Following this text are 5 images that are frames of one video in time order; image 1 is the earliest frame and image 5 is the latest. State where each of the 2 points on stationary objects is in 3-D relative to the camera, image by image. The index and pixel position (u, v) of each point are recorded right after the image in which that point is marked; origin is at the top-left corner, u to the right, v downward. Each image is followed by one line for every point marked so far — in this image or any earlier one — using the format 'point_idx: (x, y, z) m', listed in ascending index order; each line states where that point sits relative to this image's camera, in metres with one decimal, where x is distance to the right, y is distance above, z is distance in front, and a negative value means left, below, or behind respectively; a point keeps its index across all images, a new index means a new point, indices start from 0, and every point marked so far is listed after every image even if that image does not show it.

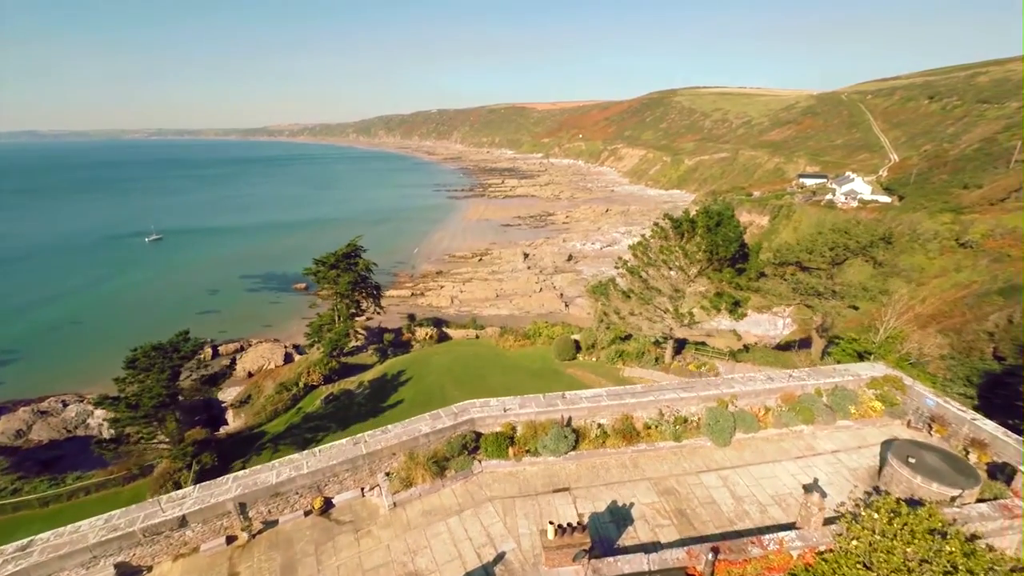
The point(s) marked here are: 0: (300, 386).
0: (-7.5, -3.4, +15.3) m
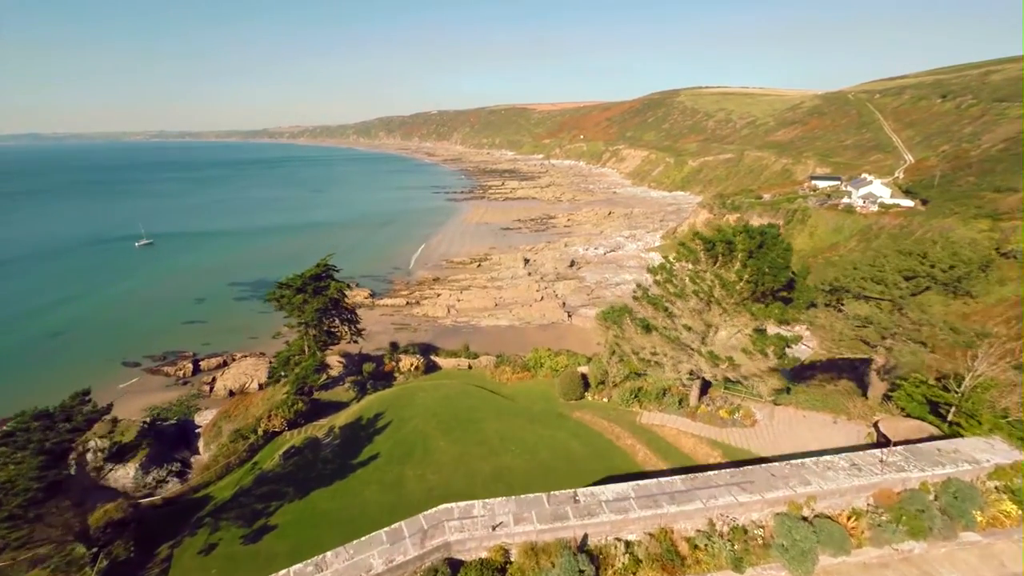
0: (-7.6, -4.3, +13.0) m
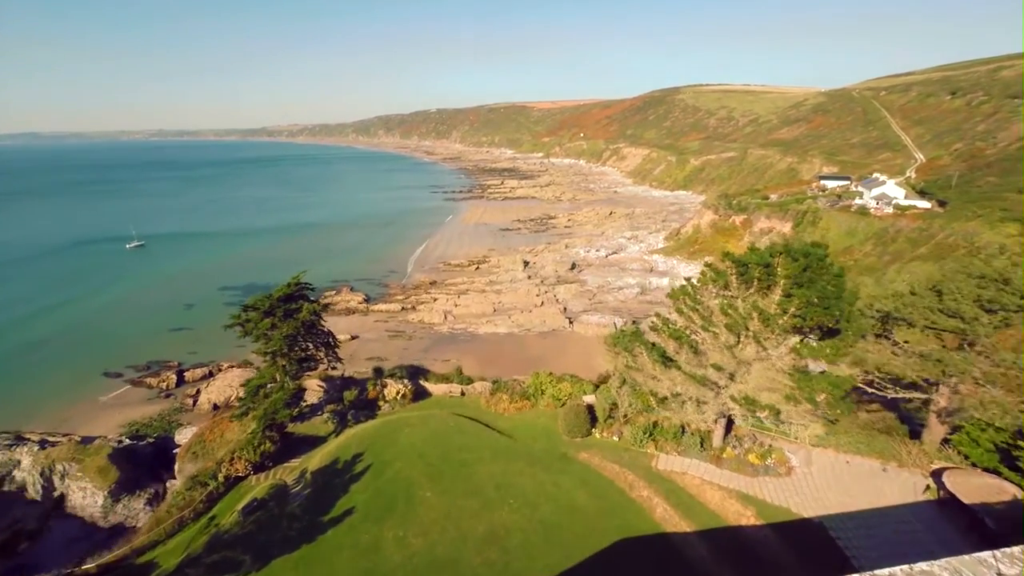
0: (-7.7, -5.0, +11.3) m
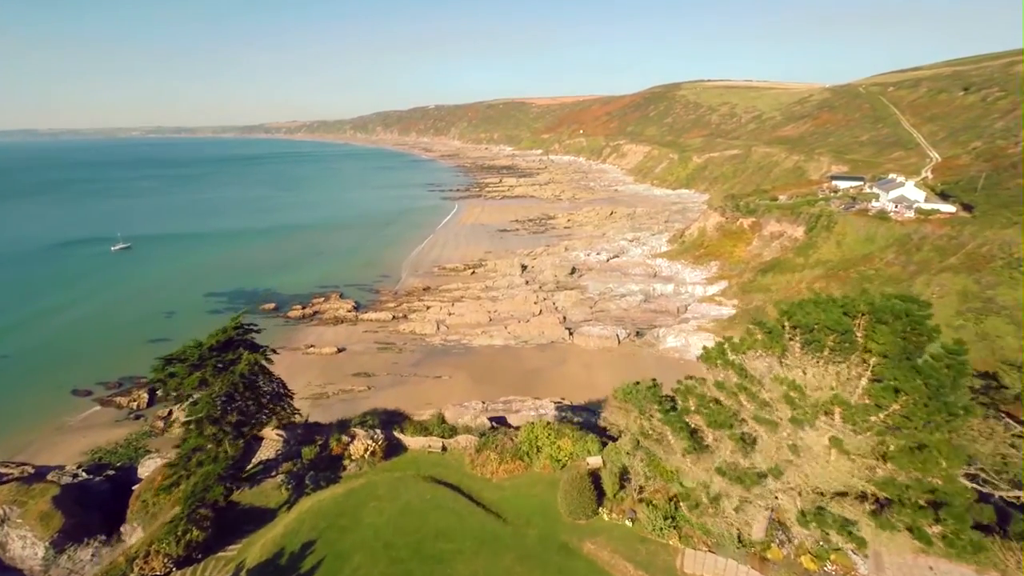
0: (-7.9, -6.0, +9.0) m
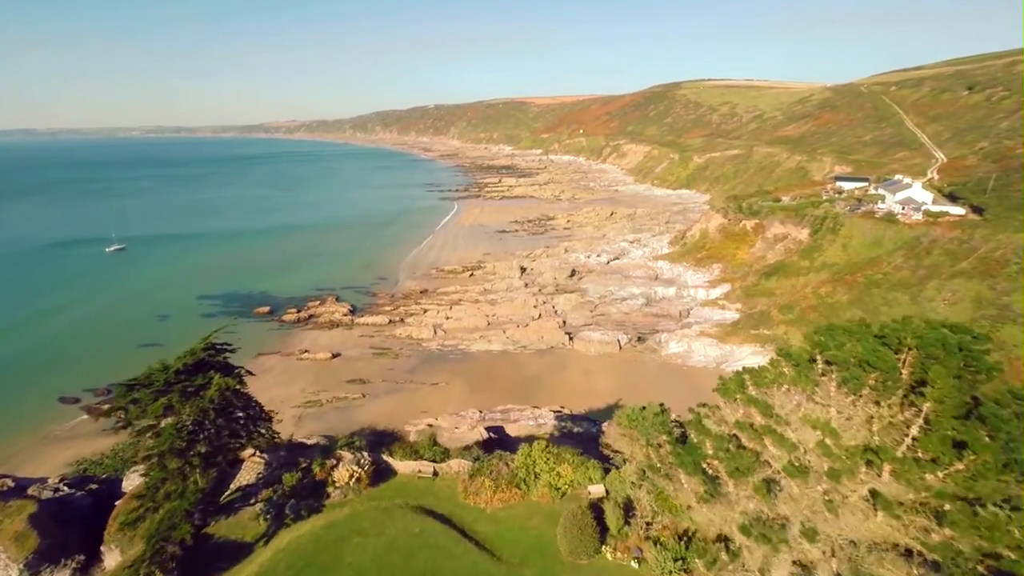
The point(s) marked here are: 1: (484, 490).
0: (-8.0, -6.4, +8.2) m
1: (-0.7, -5.0, +11.0) m
